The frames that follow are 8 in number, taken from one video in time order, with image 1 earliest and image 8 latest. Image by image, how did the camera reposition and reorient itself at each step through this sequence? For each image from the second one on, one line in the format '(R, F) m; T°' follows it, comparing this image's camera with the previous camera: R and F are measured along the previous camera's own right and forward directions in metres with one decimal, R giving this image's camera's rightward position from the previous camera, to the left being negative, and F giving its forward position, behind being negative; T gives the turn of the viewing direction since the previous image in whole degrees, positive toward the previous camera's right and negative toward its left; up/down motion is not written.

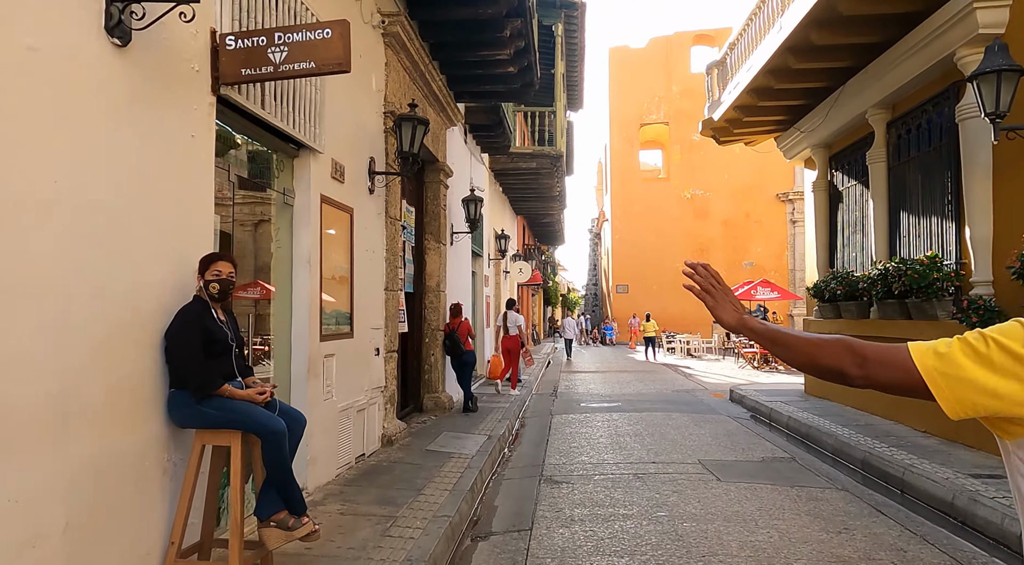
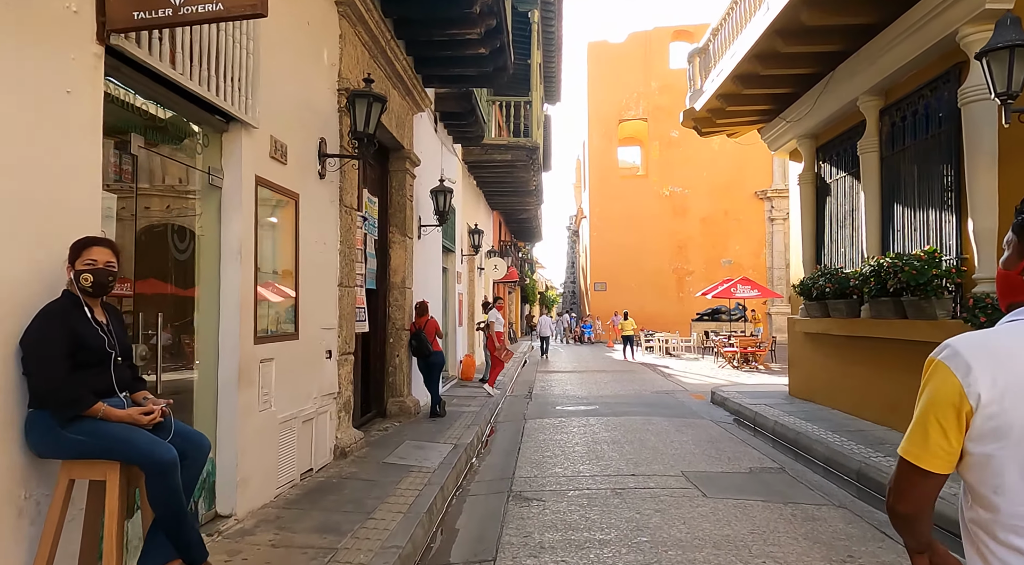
(+0.1, +0.6) m; +2°
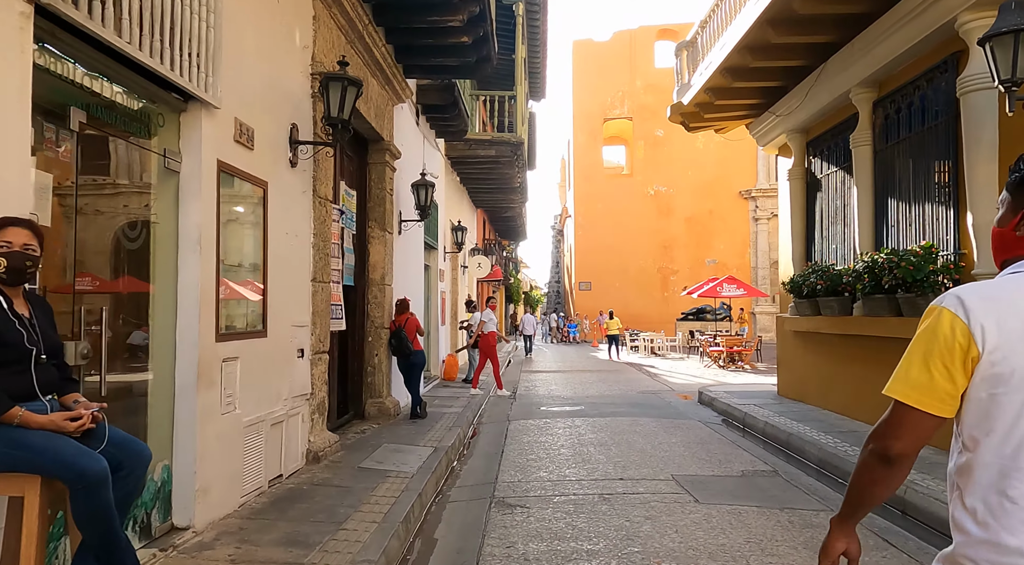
(0.0, +0.3) m; +1°
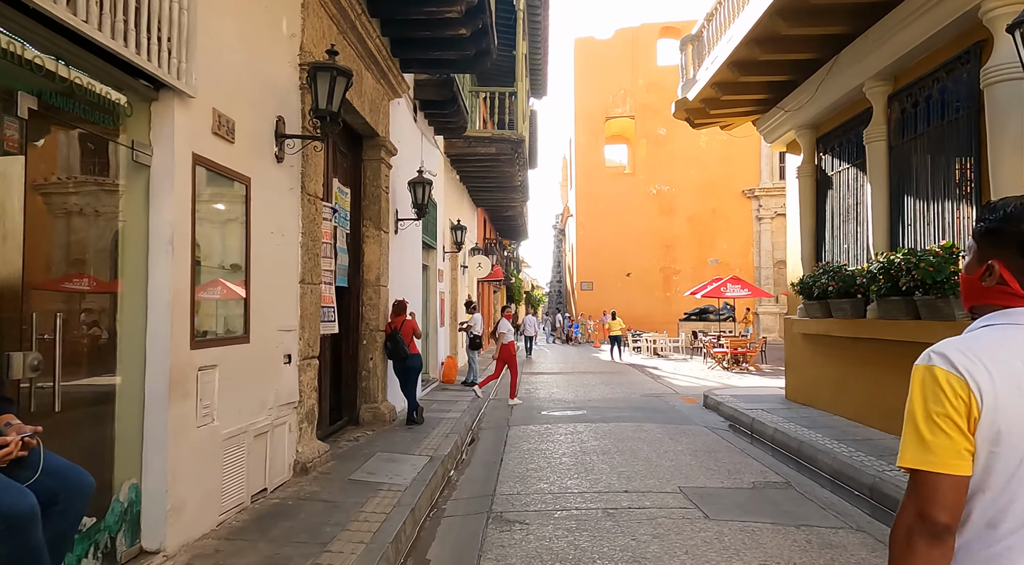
(0.0, +0.3) m; 0°
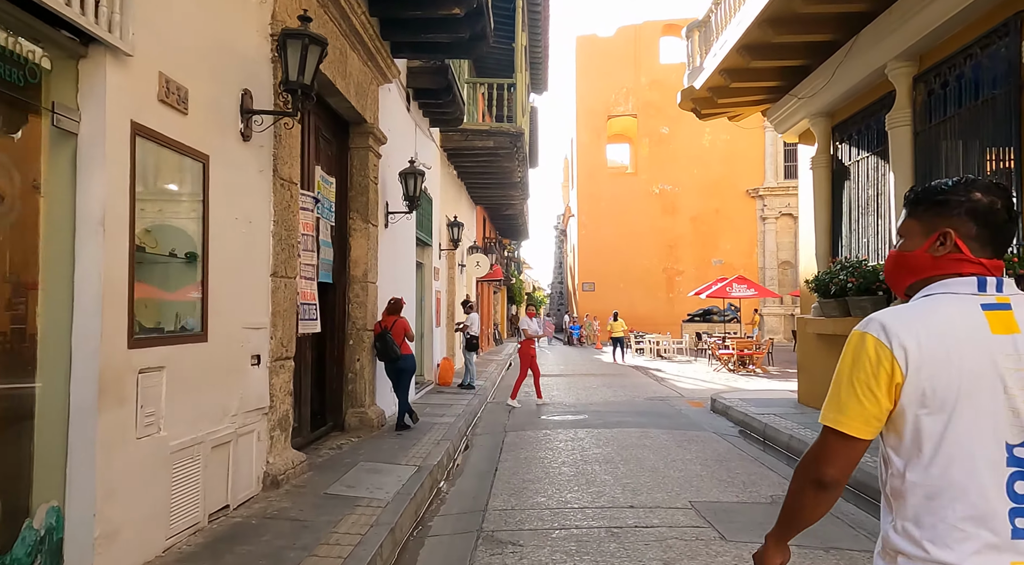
(+0.1, +0.6) m; 0°
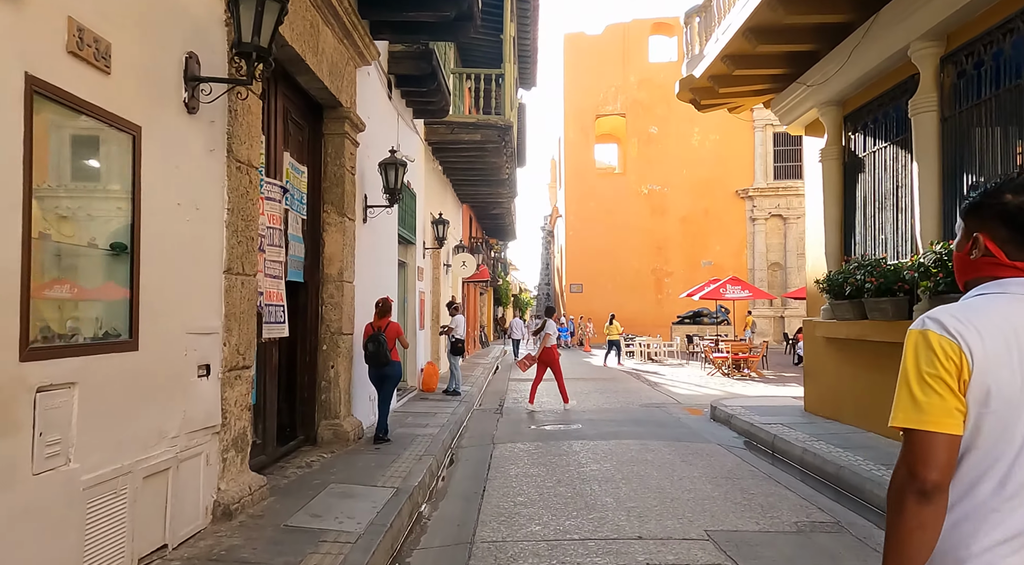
(0.0, +0.7) m; +1°
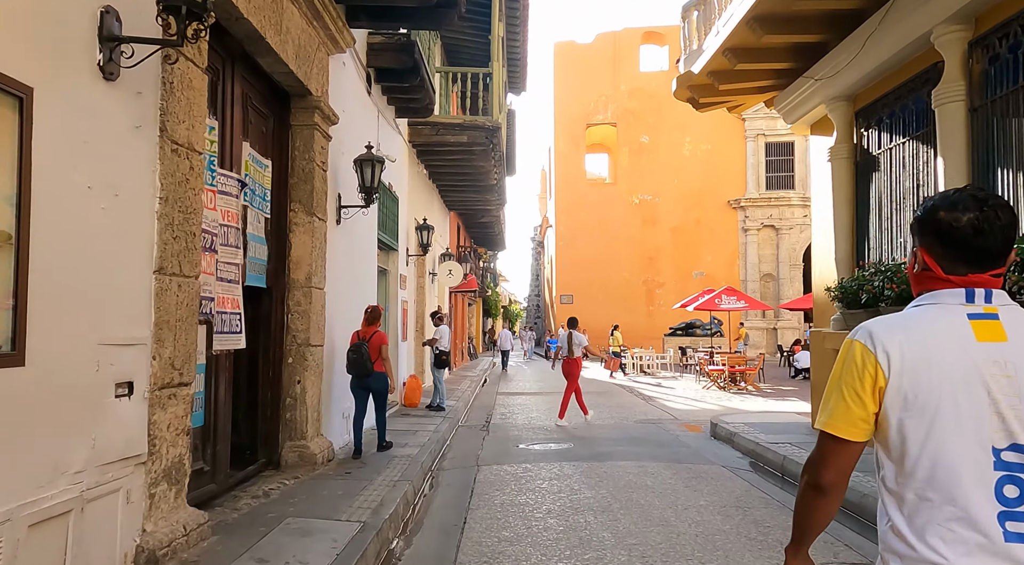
(0.0, +0.7) m; +1°
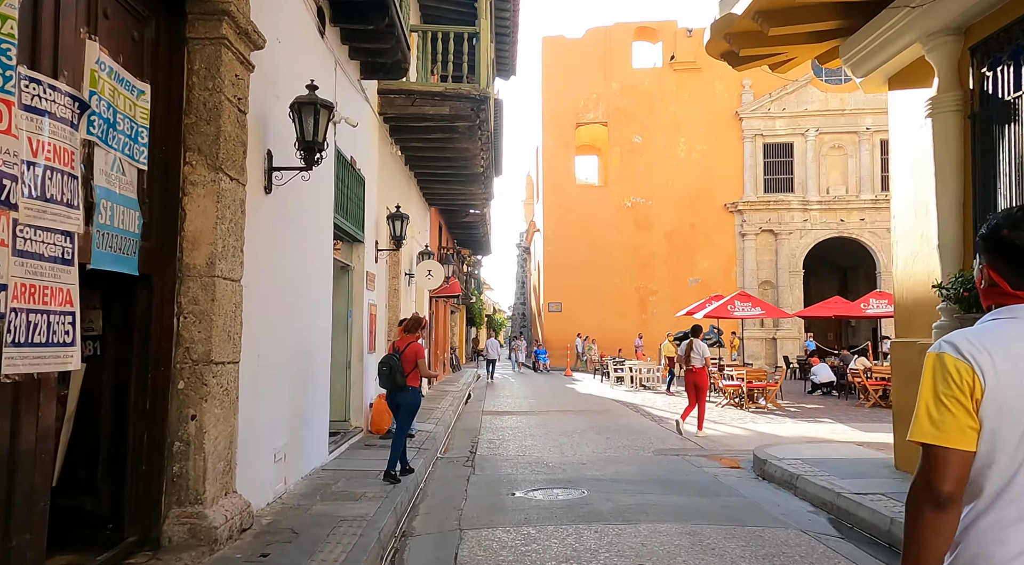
(-0.1, +2.2) m; +1°
